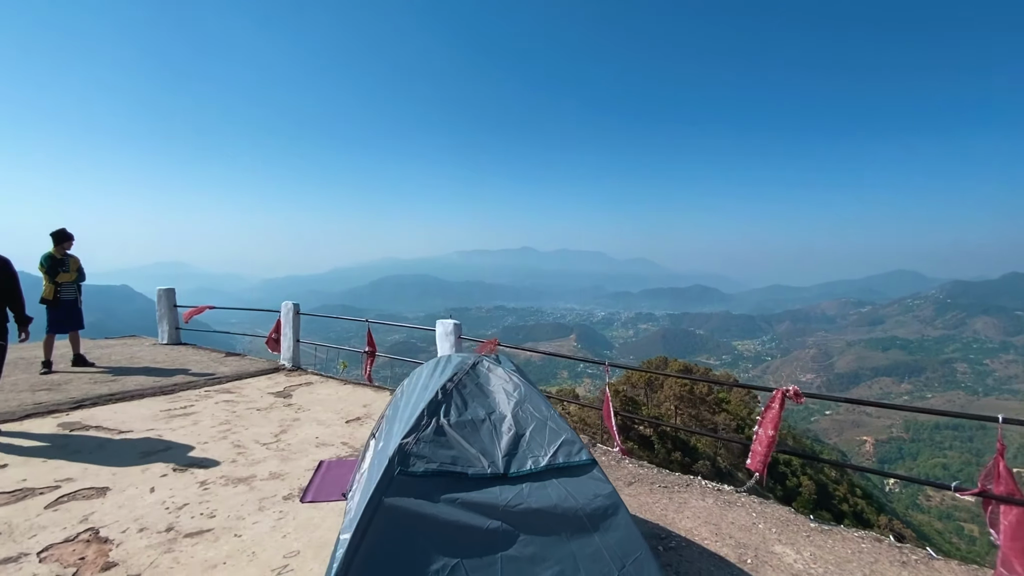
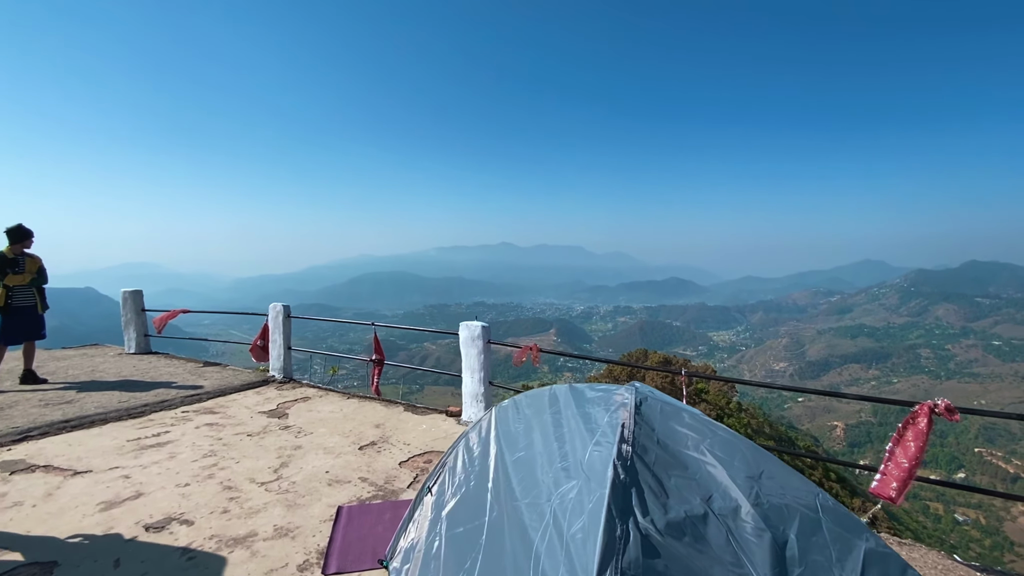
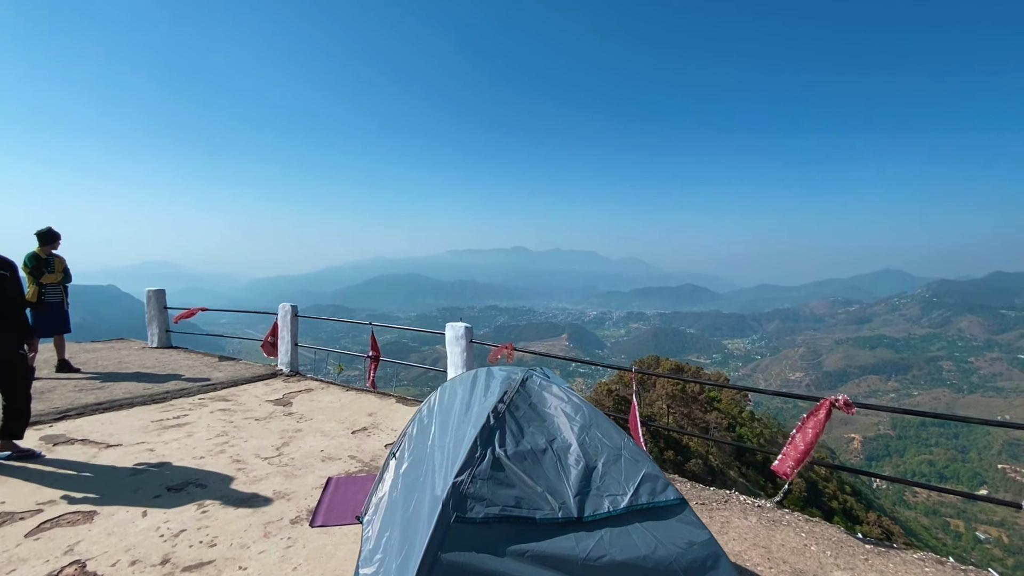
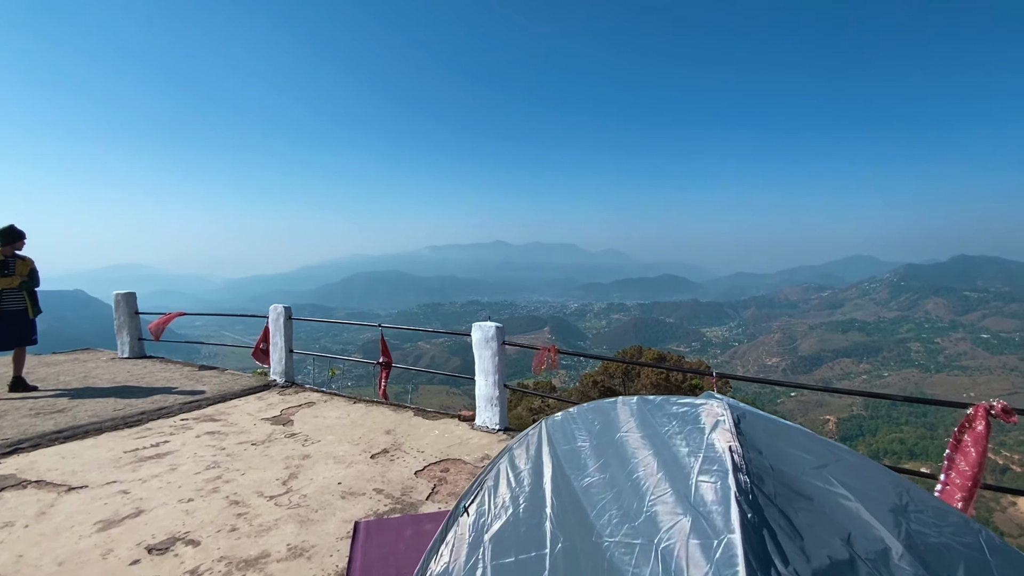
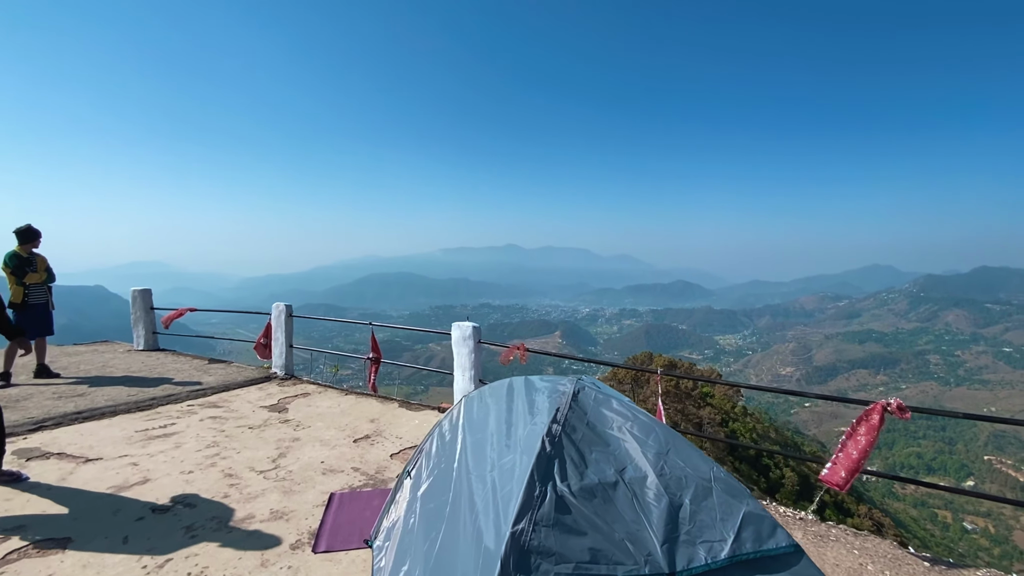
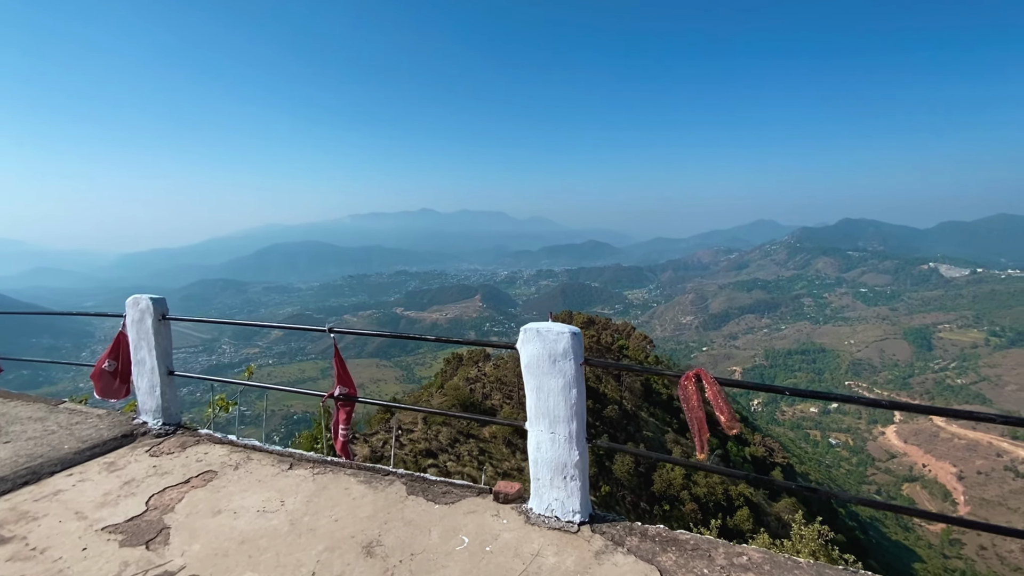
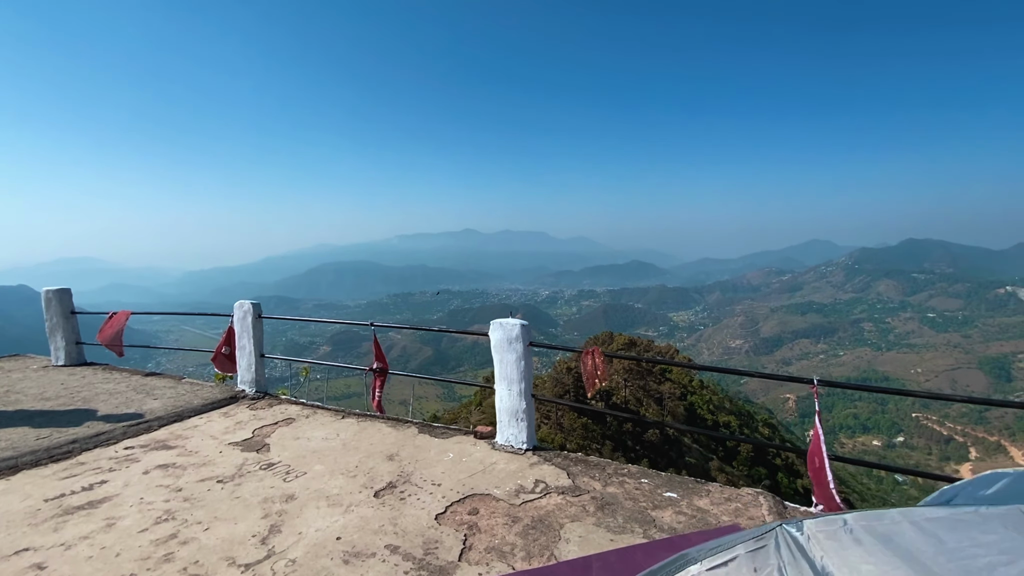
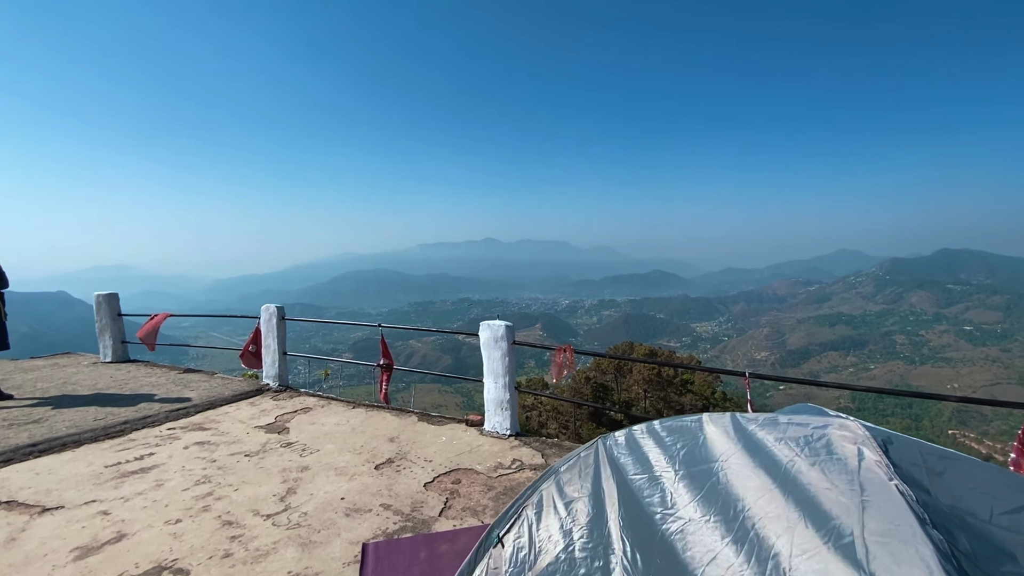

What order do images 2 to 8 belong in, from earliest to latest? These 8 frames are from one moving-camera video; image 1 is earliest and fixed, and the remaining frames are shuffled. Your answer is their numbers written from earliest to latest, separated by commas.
3, 5, 2, 4, 8, 7, 6
